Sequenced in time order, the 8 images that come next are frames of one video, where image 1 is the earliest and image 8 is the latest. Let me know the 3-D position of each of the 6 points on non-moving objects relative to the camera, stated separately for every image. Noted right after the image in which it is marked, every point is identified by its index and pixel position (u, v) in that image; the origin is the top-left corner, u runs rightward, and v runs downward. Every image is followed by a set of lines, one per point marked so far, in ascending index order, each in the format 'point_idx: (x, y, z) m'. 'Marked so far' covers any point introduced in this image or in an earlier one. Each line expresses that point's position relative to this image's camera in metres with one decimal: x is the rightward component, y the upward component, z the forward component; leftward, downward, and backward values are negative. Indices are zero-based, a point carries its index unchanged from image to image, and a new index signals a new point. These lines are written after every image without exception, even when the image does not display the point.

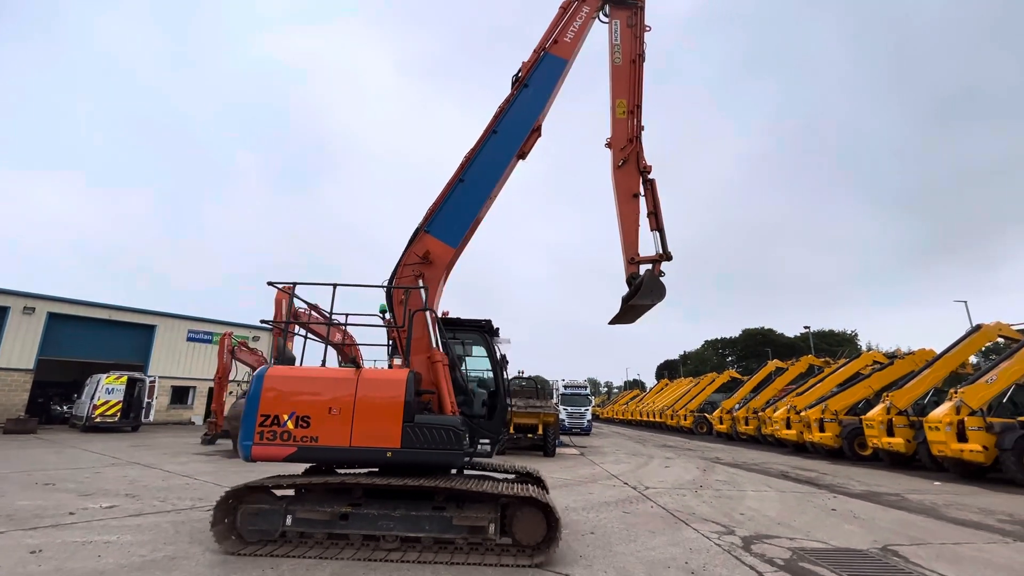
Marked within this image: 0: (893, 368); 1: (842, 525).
0: (+12.8, -2.7, +16.1) m
1: (+4.4, -3.1, +6.4) m
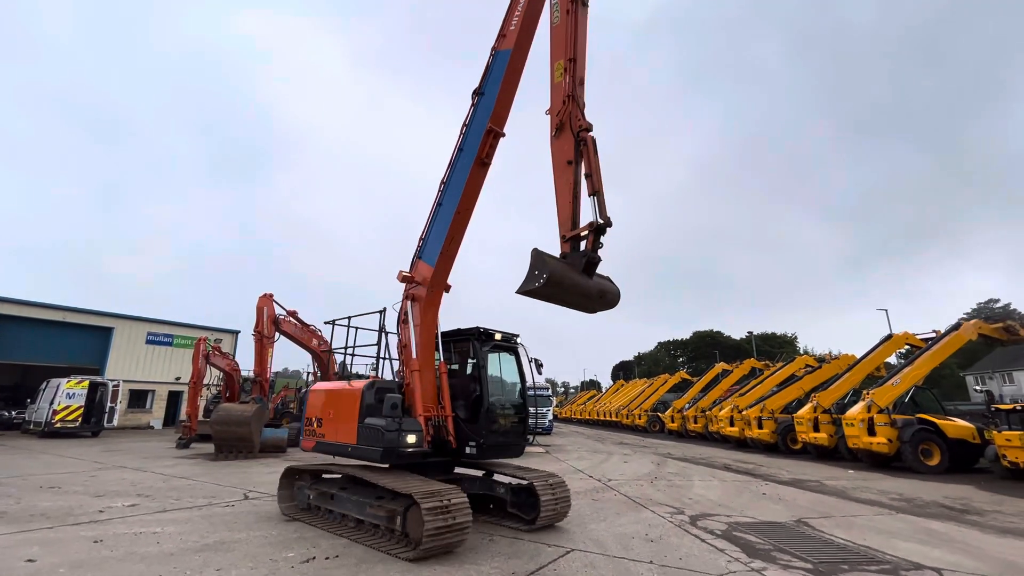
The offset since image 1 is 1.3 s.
0: (+11.7, -3.1, +18.2) m
1: (+4.1, -3.5, +7.7) m
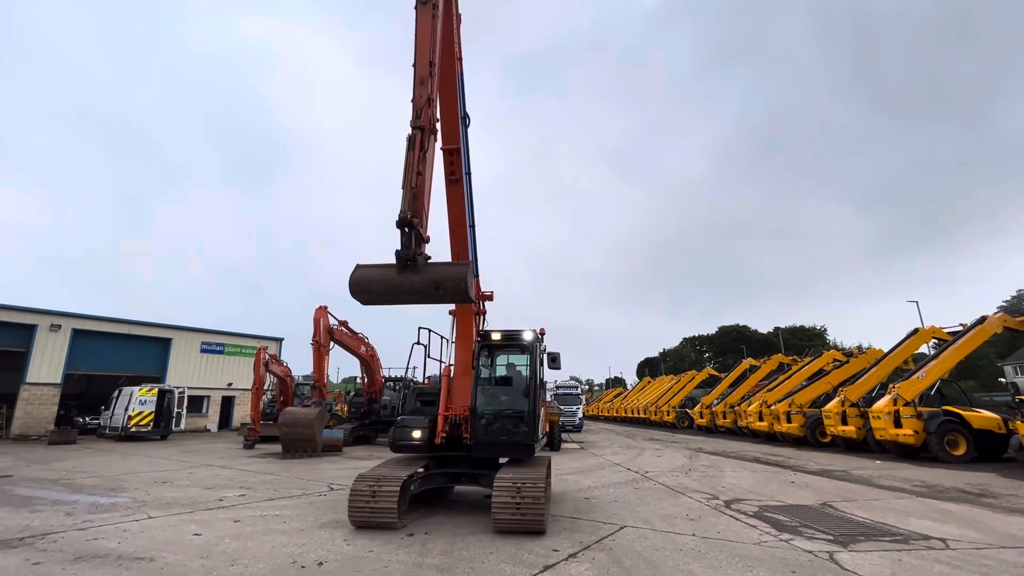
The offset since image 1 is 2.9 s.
0: (+13.1, -3.0, +18.6) m
1: (+5.0, -3.6, +8.5) m
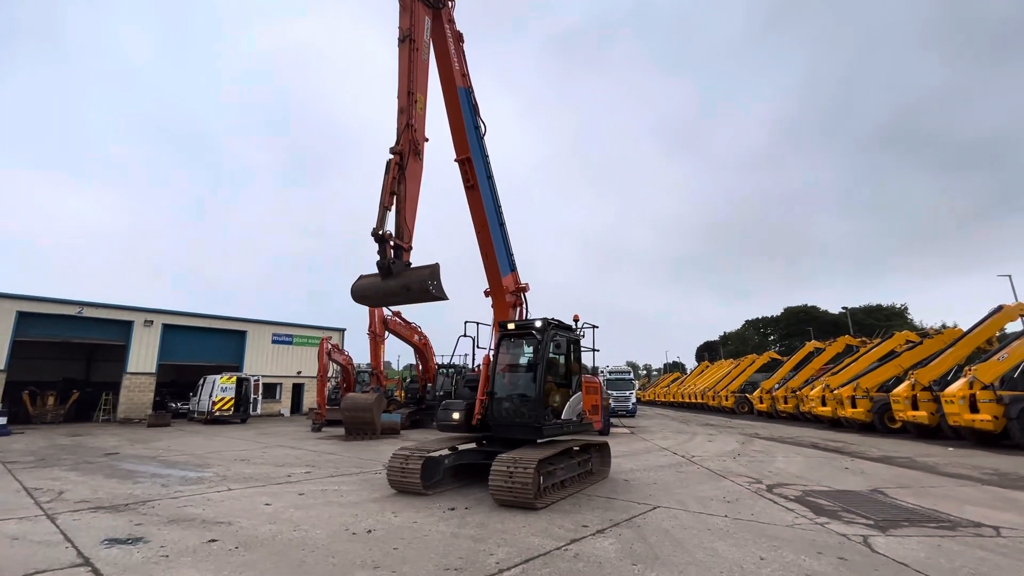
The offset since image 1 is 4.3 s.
0: (+14.9, -2.1, +17.4) m
1: (+5.8, -3.3, +8.3) m
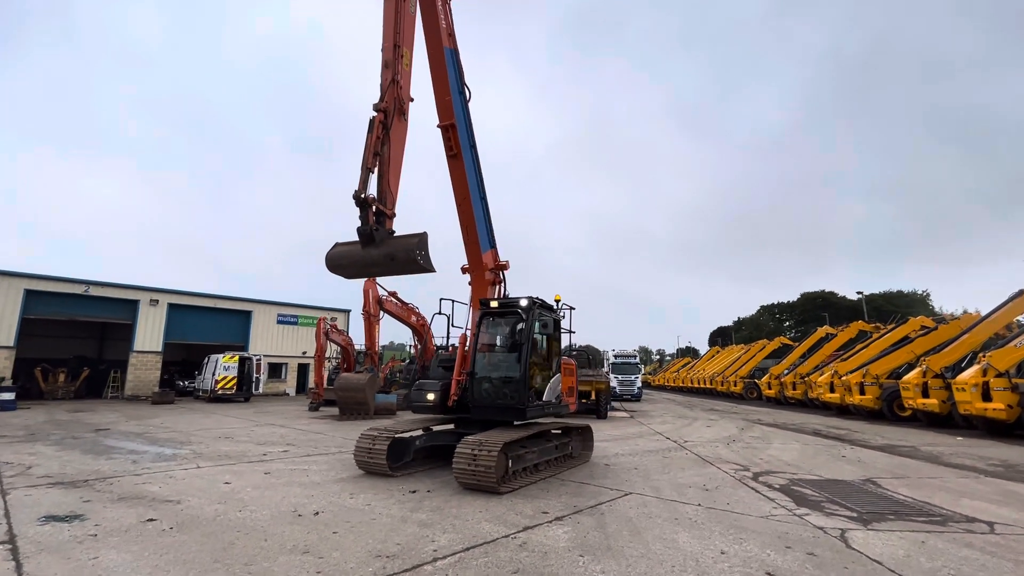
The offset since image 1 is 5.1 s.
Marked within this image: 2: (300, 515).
0: (+14.8, -1.6, +16.7) m
1: (+5.4, -2.9, +7.9) m
2: (-2.0, -2.2, +4.6) m
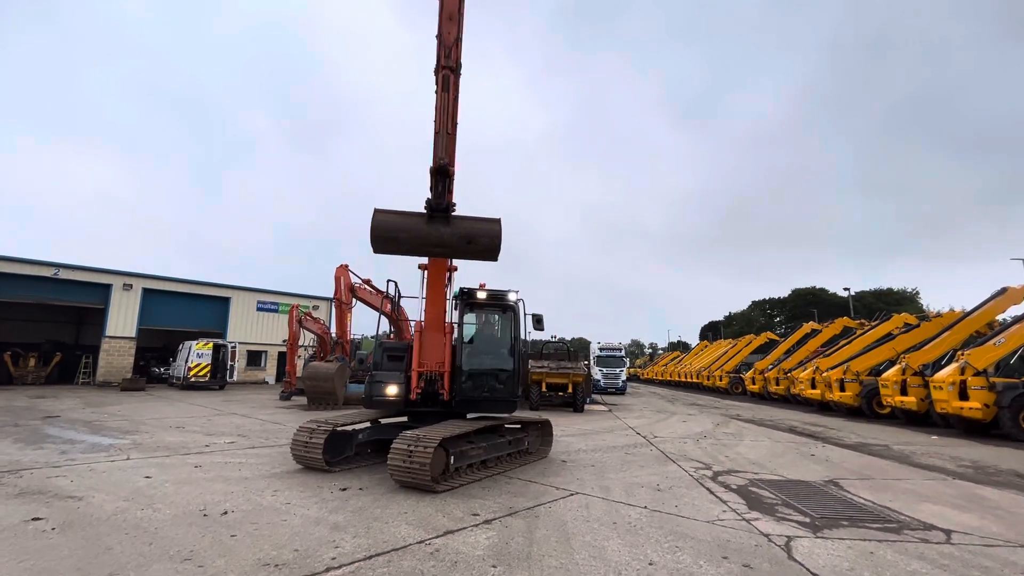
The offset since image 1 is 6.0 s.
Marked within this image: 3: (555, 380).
0: (+14.0, -1.4, +16.5) m
1: (+4.7, -2.8, +7.6) m
2: (-2.7, -2.0, +4.3) m
3: (+1.4, -3.0, +15.9) m
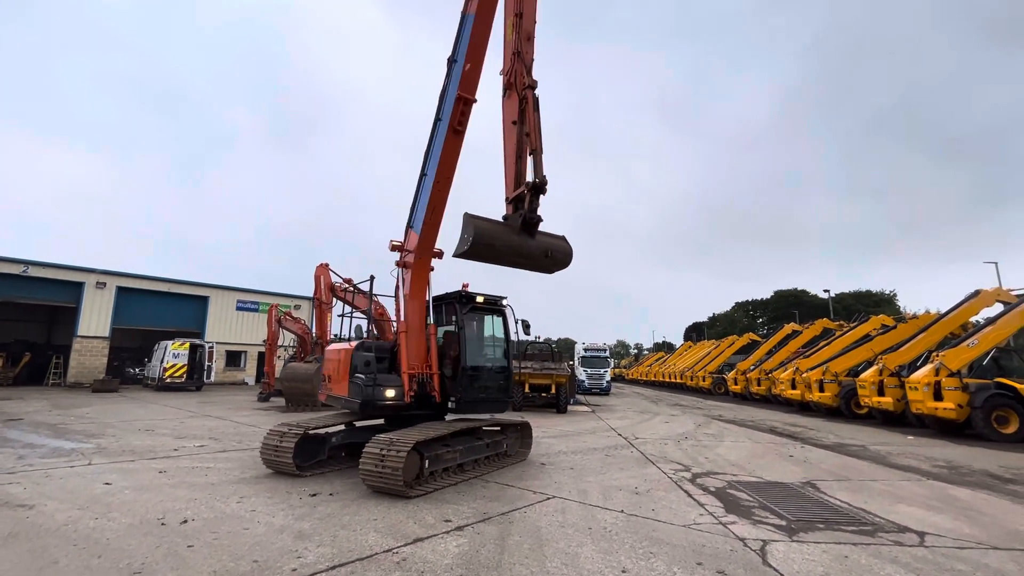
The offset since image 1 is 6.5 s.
0: (+13.4, -1.5, +16.8) m
1: (+4.4, -2.8, +7.6) m
2: (-3.0, -2.0, +4.1) m
3: (+0.9, -3.1, +15.8) m
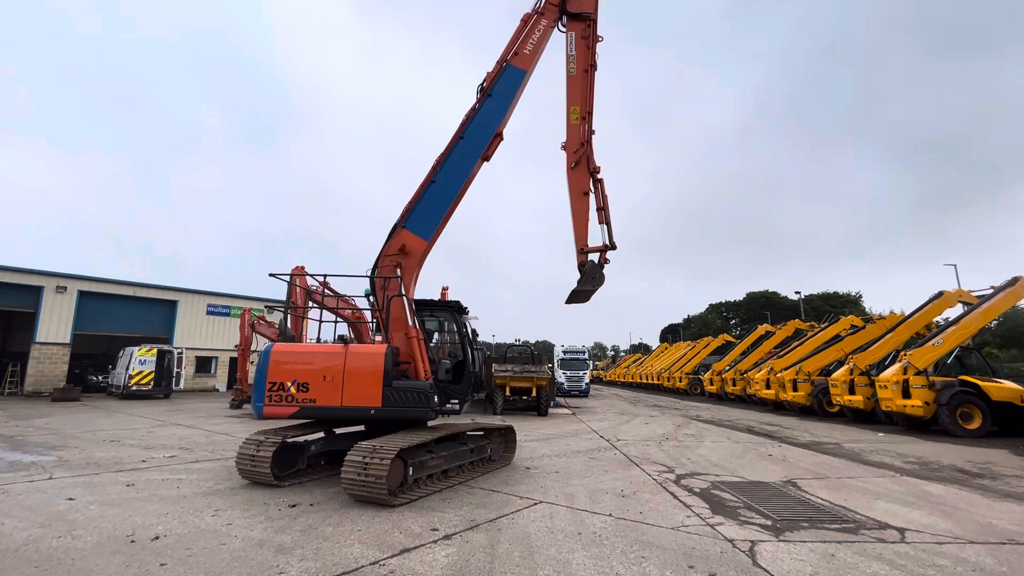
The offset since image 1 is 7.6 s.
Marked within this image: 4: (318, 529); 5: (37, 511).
0: (+12.7, -1.6, +17.3) m
1: (+4.1, -2.9, +7.7) m
2: (-3.0, -2.0, +3.9) m
3: (+0.2, -3.1, +15.7) m
4: (-1.7, -2.1, +4.3) m
5: (-4.6, -2.1, +4.6) m
